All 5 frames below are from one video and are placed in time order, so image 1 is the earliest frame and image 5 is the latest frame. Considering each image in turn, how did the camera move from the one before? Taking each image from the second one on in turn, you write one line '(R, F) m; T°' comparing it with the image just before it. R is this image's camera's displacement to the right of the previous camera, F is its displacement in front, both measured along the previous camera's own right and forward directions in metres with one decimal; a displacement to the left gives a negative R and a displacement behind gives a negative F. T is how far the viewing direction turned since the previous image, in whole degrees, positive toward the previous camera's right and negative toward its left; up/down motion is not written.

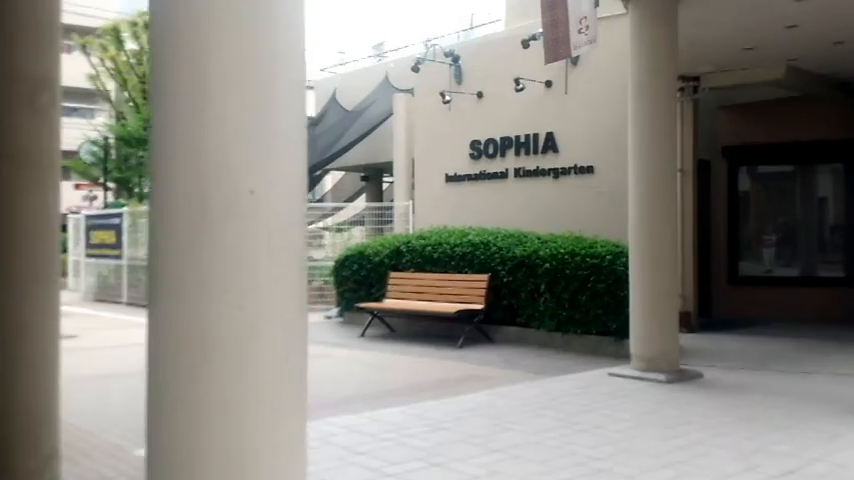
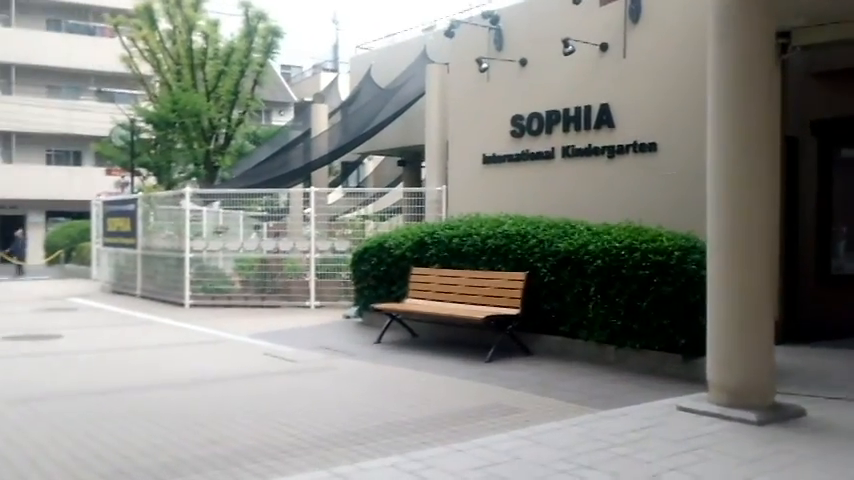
(+0.4, +2.1) m; -4°
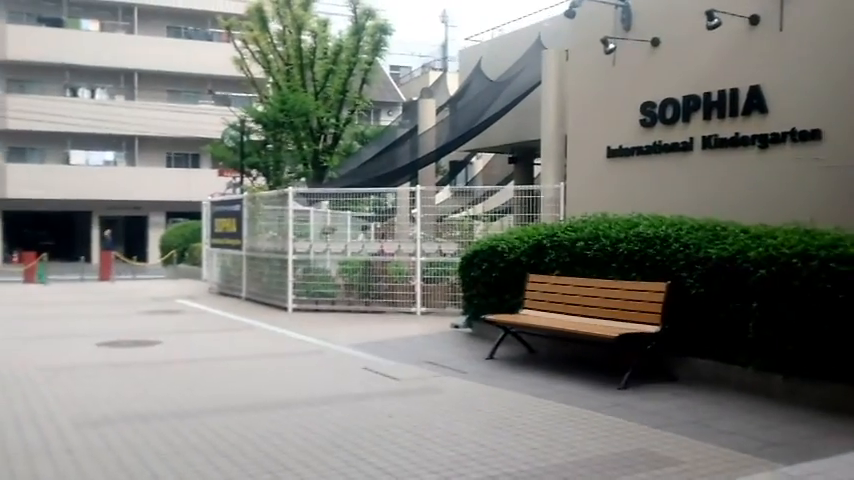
(-0.2, +1.3) m; -8°
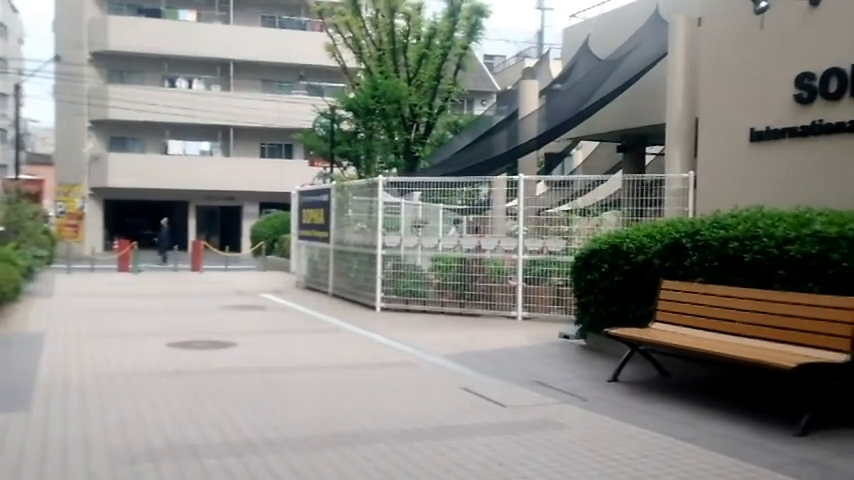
(-0.2, +1.6) m; -7°
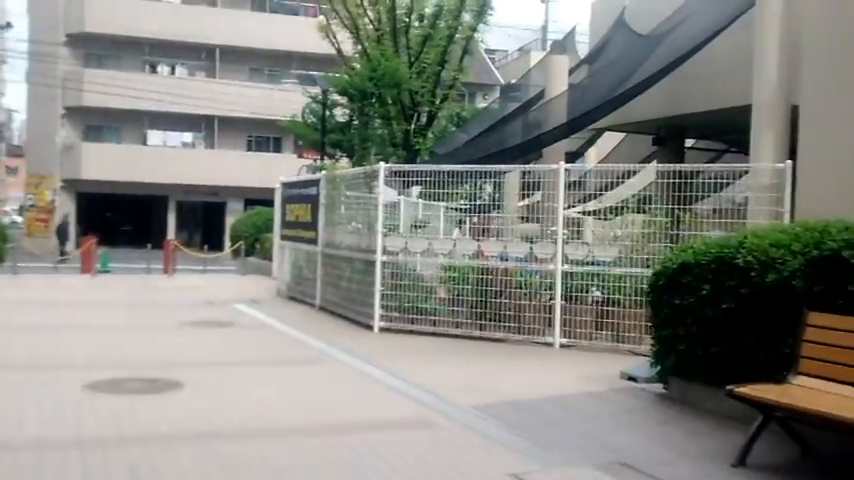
(-0.3, +3.0) m; +1°
